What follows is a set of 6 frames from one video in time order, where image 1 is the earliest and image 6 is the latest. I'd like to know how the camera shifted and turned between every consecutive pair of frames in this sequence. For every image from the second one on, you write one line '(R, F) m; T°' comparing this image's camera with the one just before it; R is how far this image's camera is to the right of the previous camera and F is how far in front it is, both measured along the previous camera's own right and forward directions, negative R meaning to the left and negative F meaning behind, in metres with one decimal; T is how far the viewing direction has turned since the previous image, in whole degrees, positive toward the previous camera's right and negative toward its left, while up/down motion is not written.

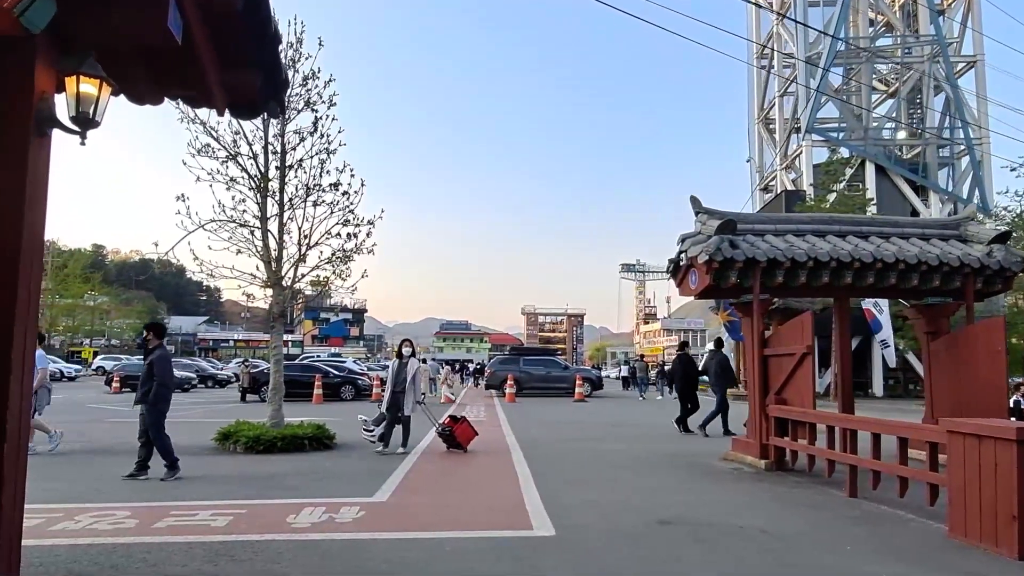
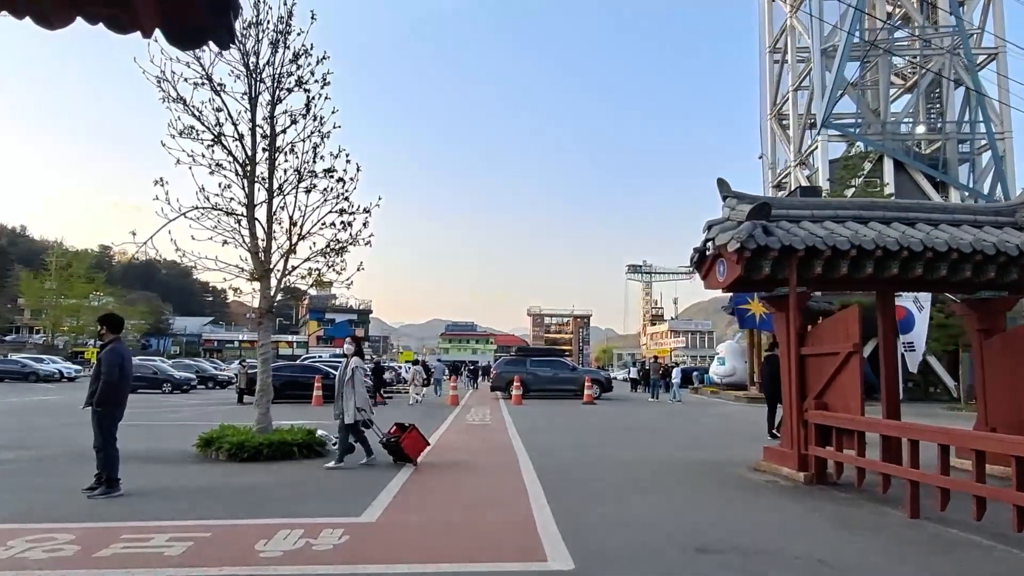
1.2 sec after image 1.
(0.0, +1.0) m; 0°
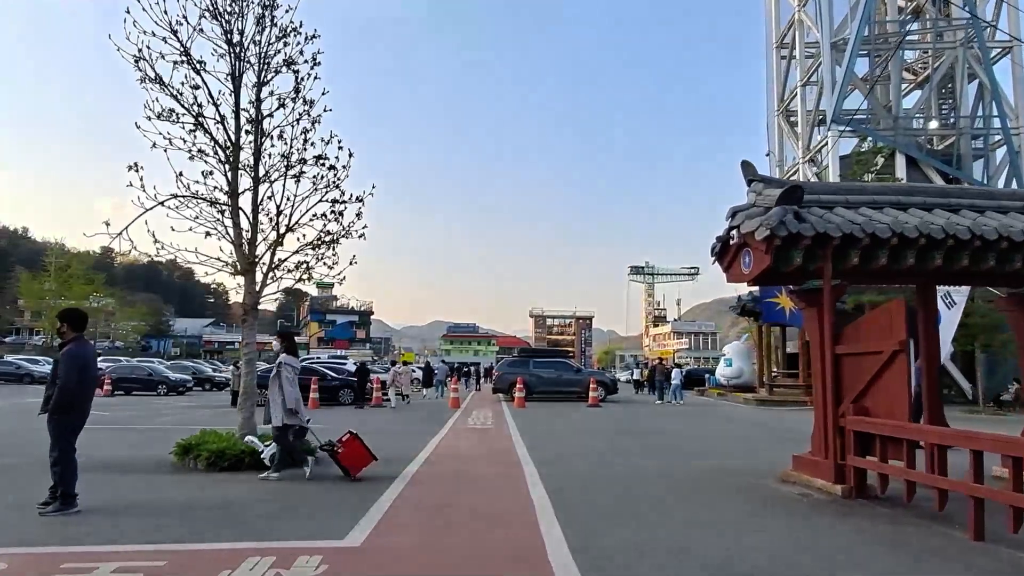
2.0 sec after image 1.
(0.0, +0.8) m; 0°
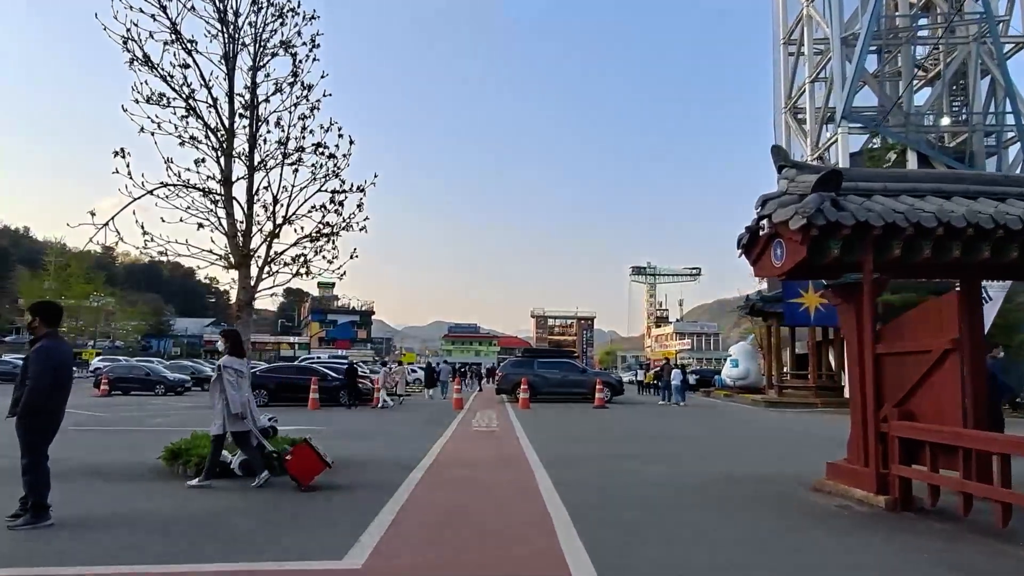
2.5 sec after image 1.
(-0.1, +0.6) m; 0°
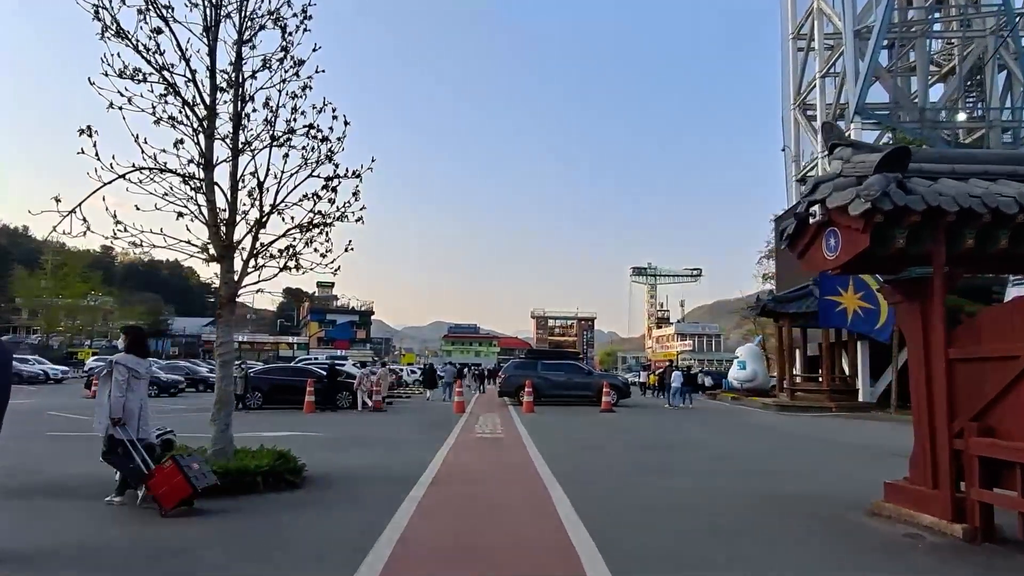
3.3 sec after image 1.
(-0.1, +1.0) m; 0°
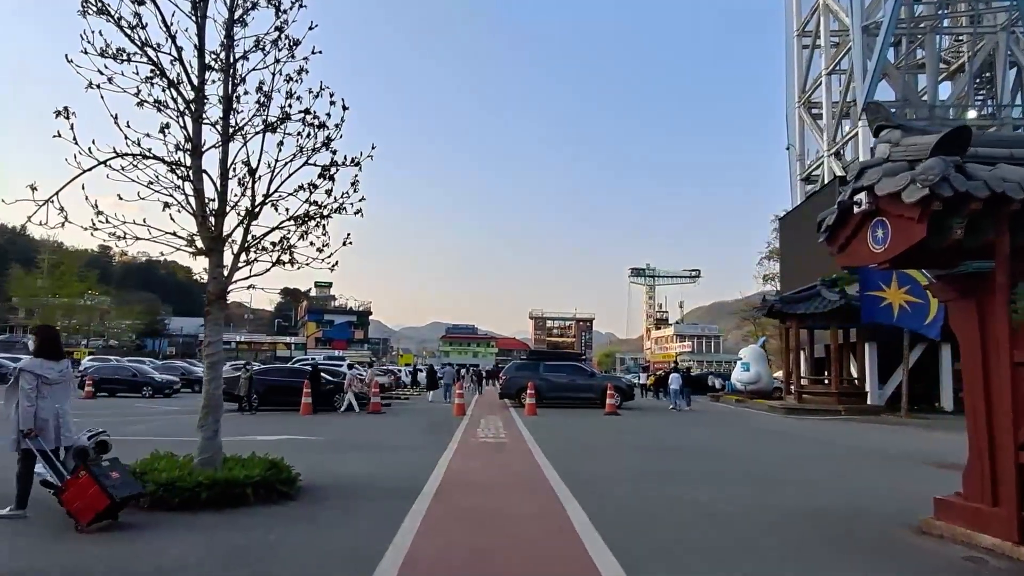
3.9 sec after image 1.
(-0.1, +0.6) m; 0°
